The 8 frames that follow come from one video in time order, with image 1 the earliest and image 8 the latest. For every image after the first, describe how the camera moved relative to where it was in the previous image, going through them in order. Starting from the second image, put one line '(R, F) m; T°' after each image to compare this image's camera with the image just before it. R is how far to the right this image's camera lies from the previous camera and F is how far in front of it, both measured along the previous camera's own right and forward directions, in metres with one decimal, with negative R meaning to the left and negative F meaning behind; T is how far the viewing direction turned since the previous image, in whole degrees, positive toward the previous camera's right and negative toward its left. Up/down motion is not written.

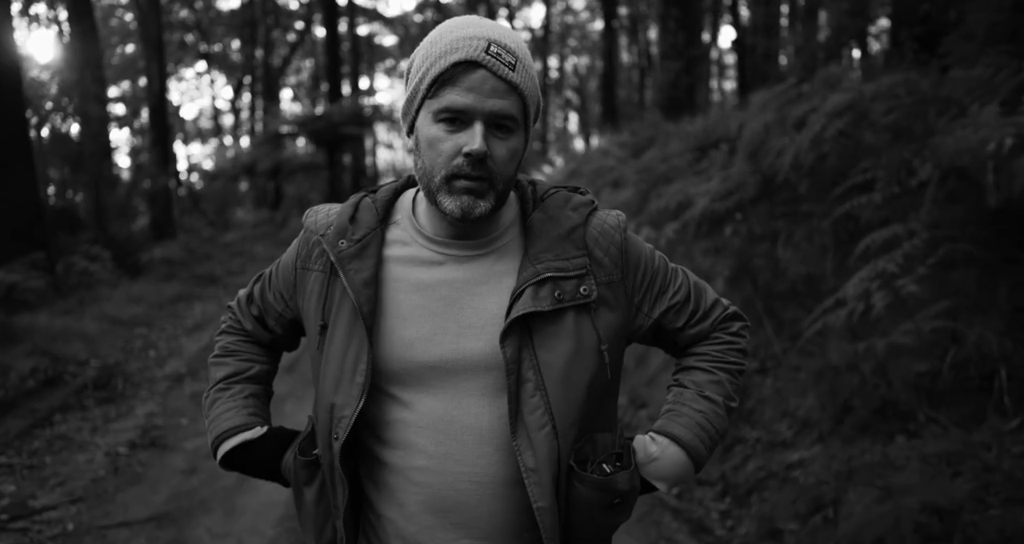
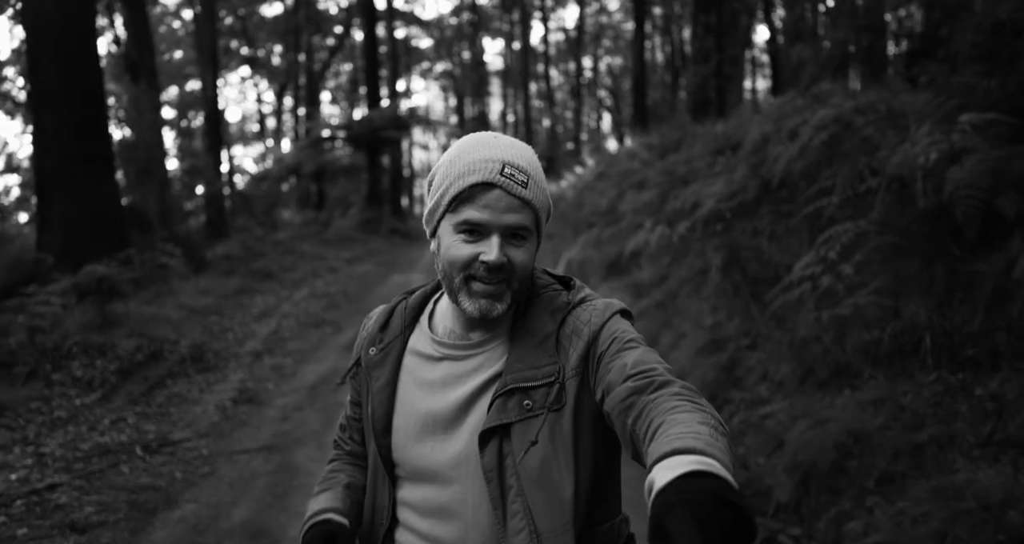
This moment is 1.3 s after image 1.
(+0.1, -1.2) m; -3°
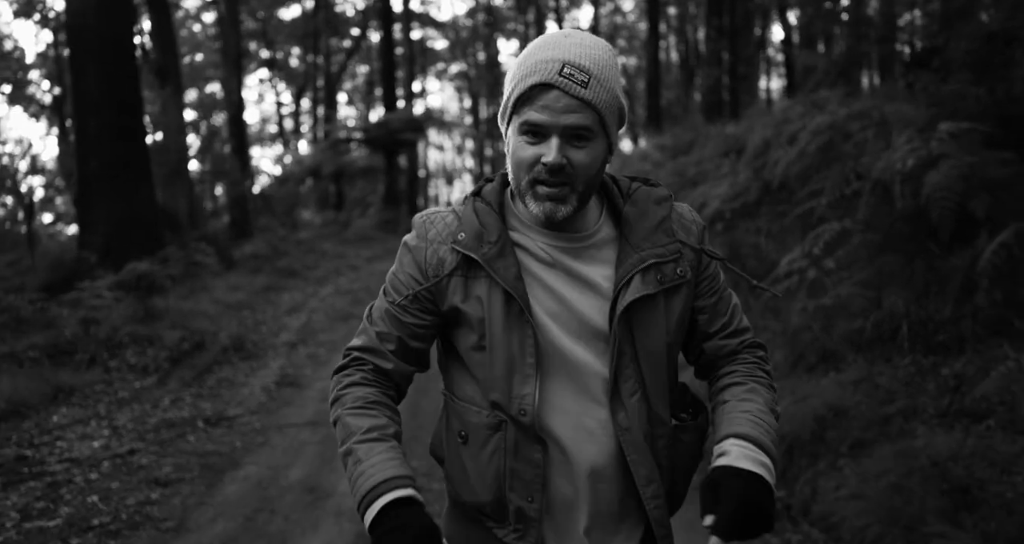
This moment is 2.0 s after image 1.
(0.0, -0.6) m; -1°
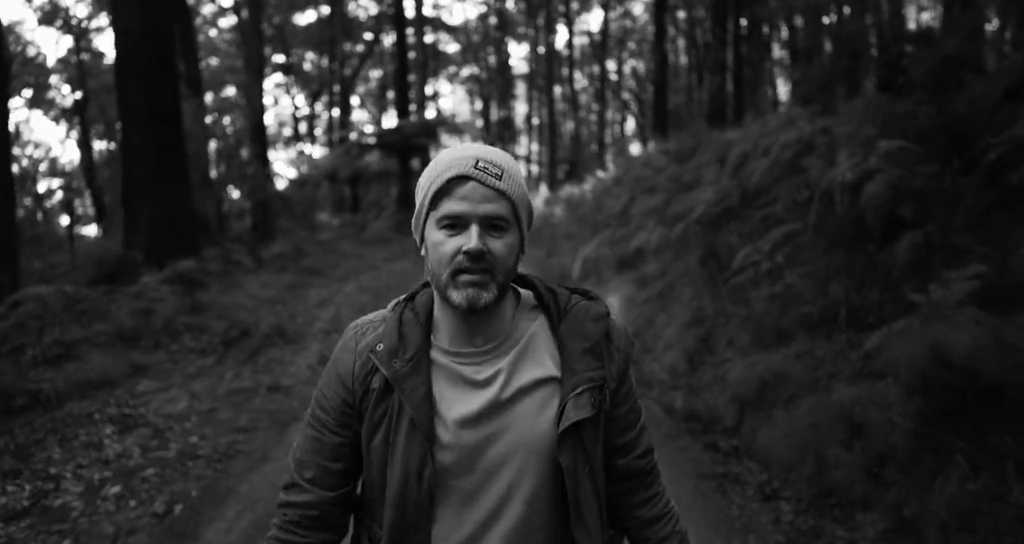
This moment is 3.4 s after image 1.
(0.0, -1.2) m; -1°
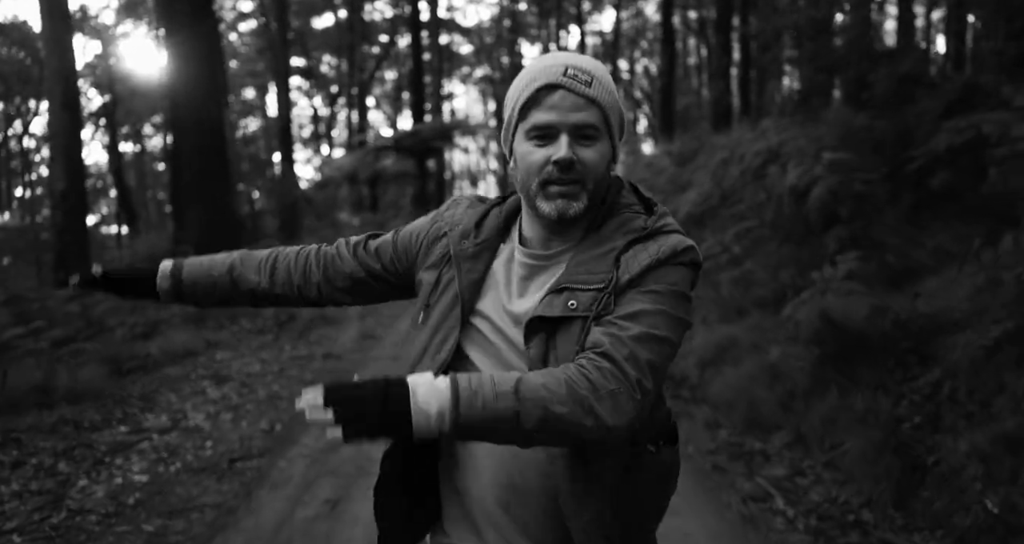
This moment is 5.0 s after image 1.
(+0.1, -1.6) m; -1°
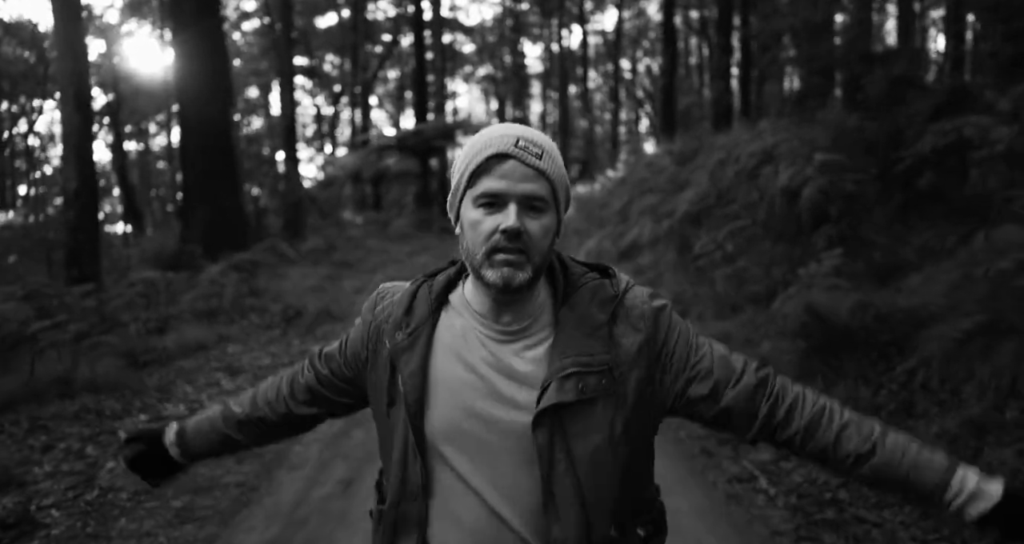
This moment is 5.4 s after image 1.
(0.0, -0.3) m; 0°
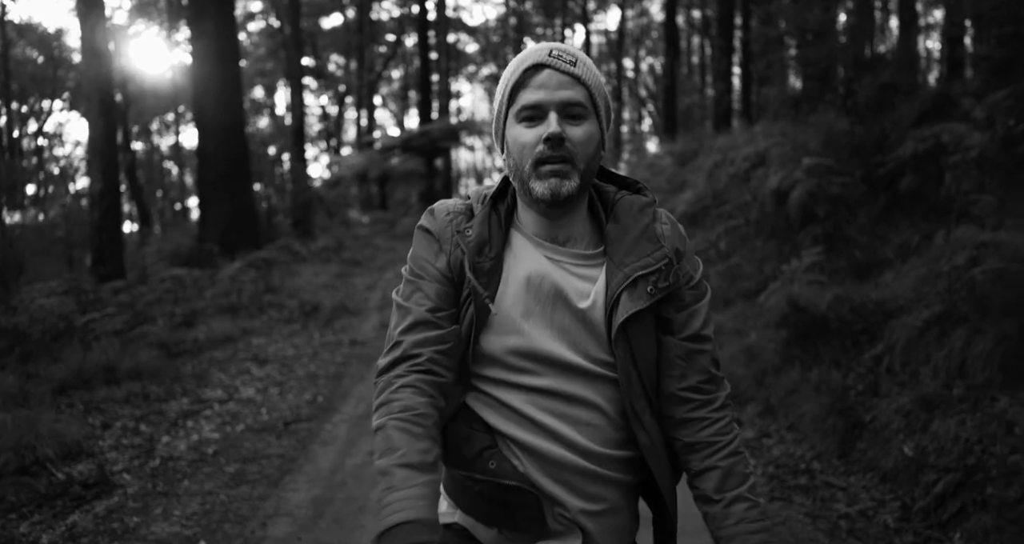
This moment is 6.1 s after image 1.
(-0.1, -0.6) m; 0°
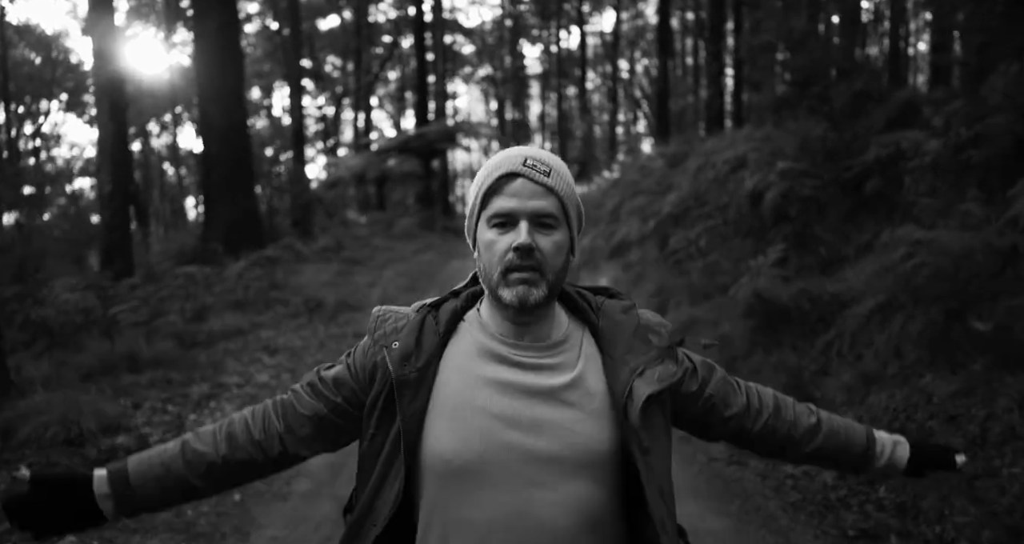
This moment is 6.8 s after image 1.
(0.0, -0.7) m; 0°
